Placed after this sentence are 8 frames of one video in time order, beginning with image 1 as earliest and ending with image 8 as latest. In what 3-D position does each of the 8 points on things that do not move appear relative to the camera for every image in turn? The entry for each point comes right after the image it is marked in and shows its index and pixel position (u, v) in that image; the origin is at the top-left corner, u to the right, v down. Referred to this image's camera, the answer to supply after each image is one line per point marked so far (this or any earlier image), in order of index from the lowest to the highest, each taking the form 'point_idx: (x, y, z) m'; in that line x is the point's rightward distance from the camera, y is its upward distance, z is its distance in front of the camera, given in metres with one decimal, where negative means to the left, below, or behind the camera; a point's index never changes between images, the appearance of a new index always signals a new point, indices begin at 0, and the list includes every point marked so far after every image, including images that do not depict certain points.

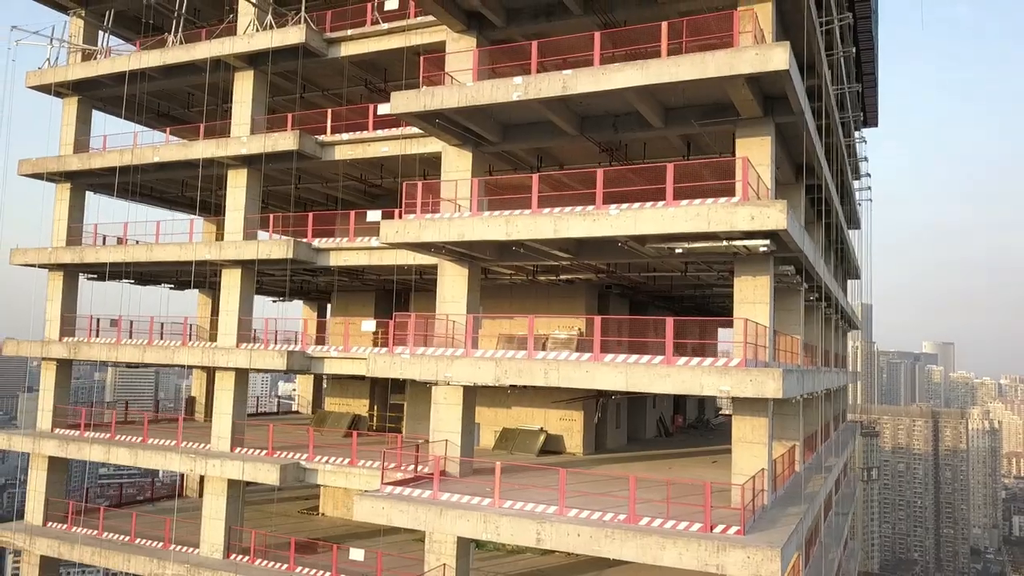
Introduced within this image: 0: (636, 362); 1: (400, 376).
0: (+2.1, -1.3, +13.5) m
1: (-2.1, -1.7, +15.4) m
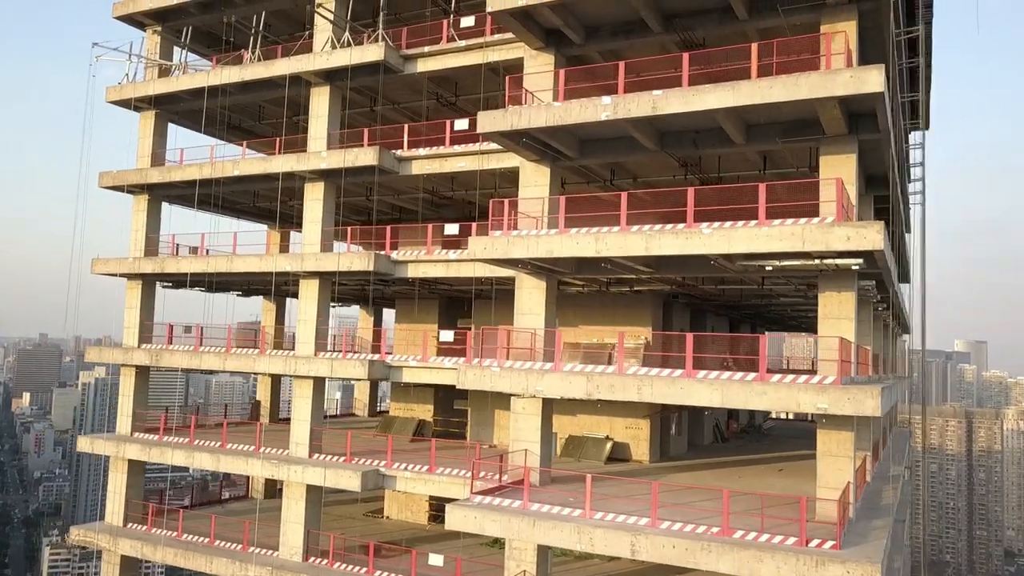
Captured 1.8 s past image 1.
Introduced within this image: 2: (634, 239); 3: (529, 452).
0: (+3.7, -1.6, +13.8) m
1: (-0.4, -2.0, +15.8) m
2: (+2.2, +0.9, +14.7) m
3: (+0.4, -3.7, +18.2) m
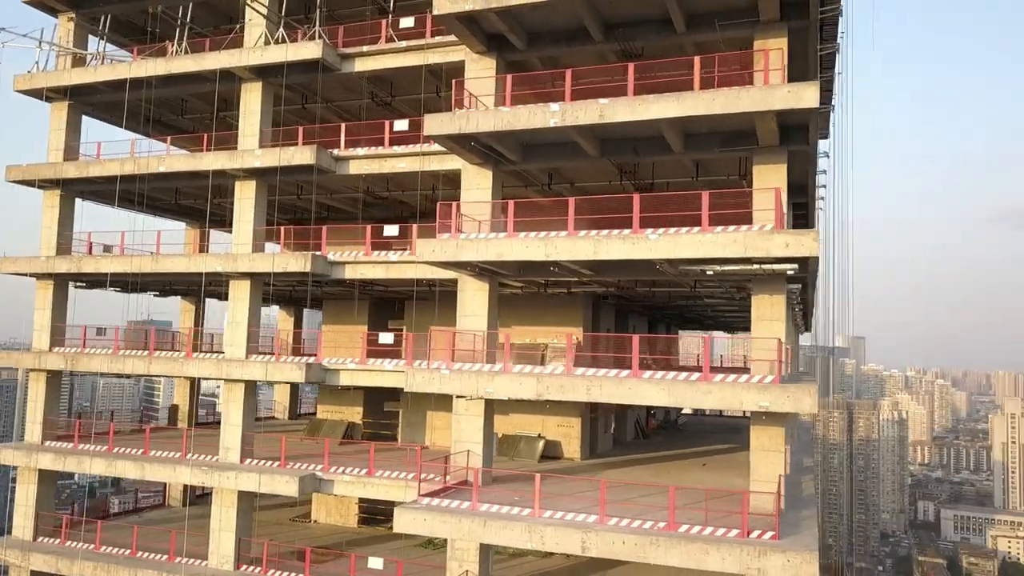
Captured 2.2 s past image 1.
0: (+2.9, -1.6, +14.3) m
1: (-1.4, -2.0, +15.9) m
2: (+1.3, +0.9, +15.1) m
3: (-0.9, -3.8, +18.3) m
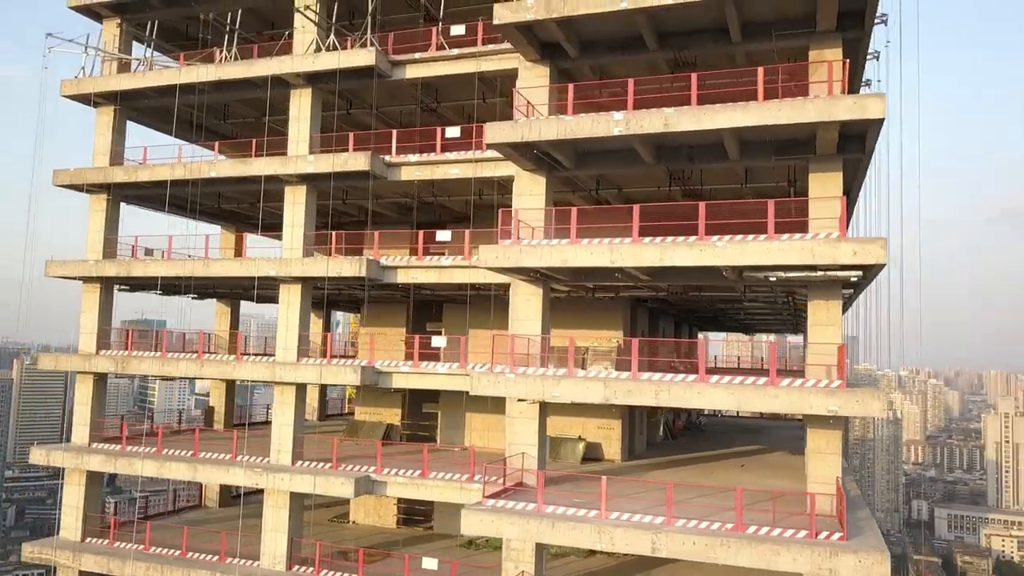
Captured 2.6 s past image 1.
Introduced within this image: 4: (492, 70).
0: (+4.2, -1.8, +14.6) m
1: (-0.1, -2.1, +16.2) m
2: (+2.6, +0.7, +15.4) m
3: (+0.3, -3.9, +18.6) m
4: (-0.5, +5.4, +19.9) m
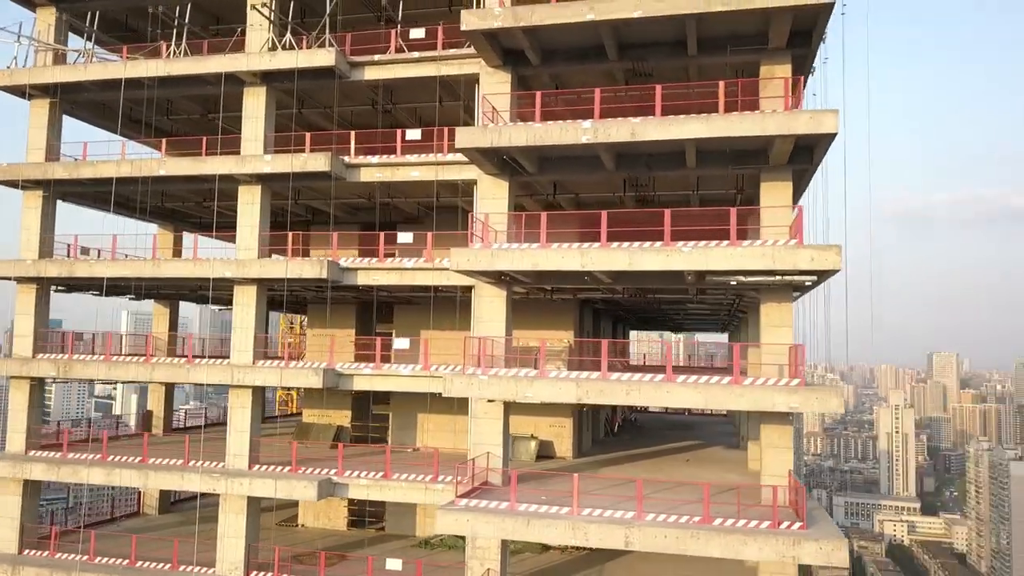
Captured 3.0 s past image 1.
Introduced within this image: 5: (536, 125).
0: (+3.8, -1.8, +15.4) m
1: (-0.7, -2.2, +16.5) m
2: (+2.1, +0.7, +16.0) m
3: (-0.5, -3.9, +18.9) m
4: (-1.5, +5.4, +20.1) m
5: (+0.5, +3.5, +17.0) m
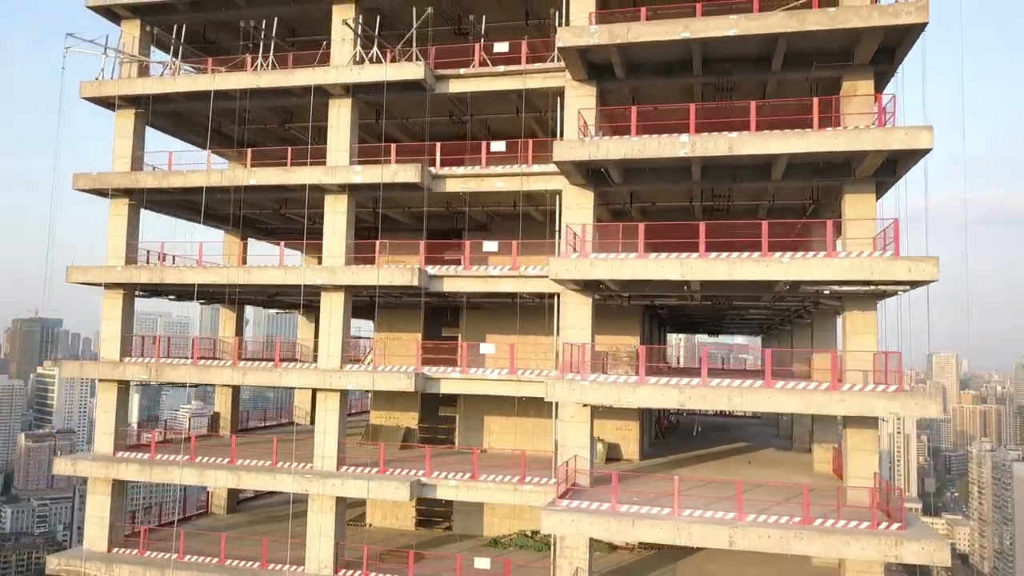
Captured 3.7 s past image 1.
0: (+5.9, -2.0, +16.0) m
1: (+1.4, -2.4, +17.1) m
2: (+4.2, +0.5, +16.6) m
3: (+1.6, -4.1, +19.6) m
4: (+0.7, +5.2, +20.7) m
5: (+2.6, +3.3, +17.7) m
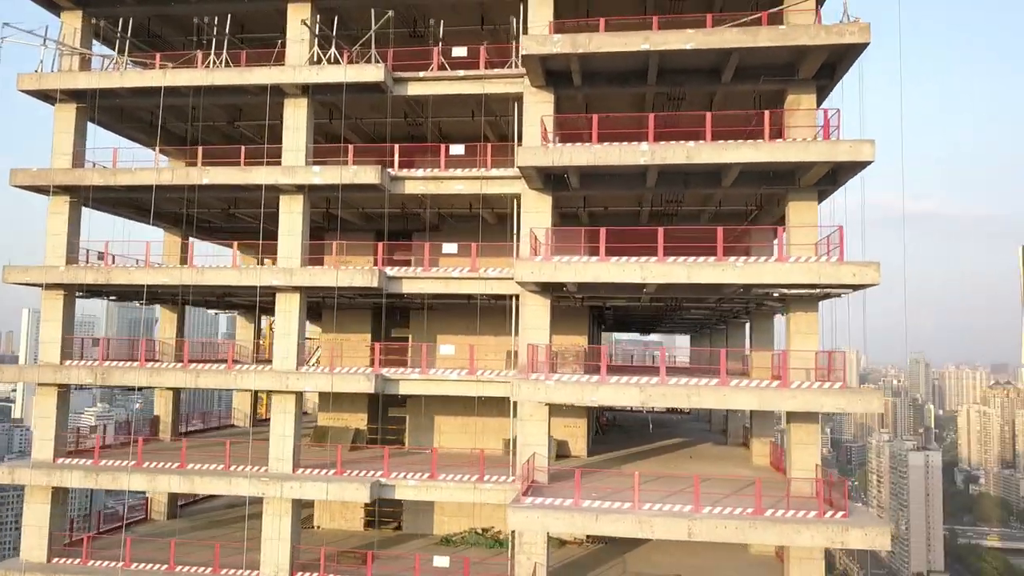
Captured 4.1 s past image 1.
0: (+5.2, -2.1, +16.9) m
1: (+0.7, -2.4, +17.6) m
2: (+3.5, +0.4, +17.3) m
3: (+0.6, -4.2, +20.0) m
4: (-0.4, +5.1, +21.1) m
5: (+1.8, +3.2, +18.2) m
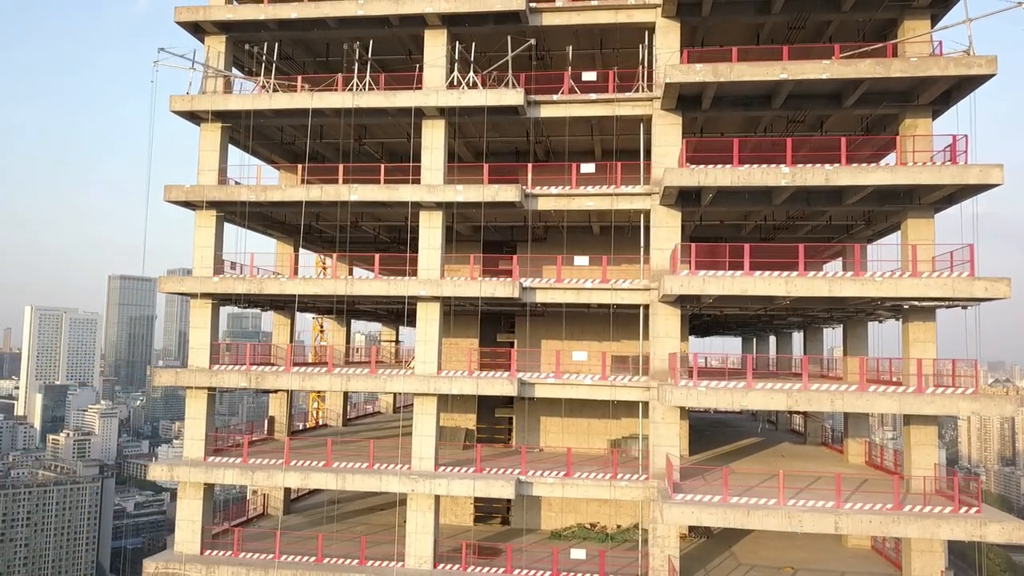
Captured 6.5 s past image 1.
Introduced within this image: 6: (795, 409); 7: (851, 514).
0: (+8.8, -2.4, +18.3) m
1: (+4.2, -2.7, +19.0) m
2: (+7.1, +0.1, +18.8) m
3: (+4.2, -4.4, +21.5) m
4: (+3.2, +4.9, +22.5) m
5: (+5.4, +2.9, +19.7) m
6: (+6.4, -2.8, +18.4) m
7: (+7.5, -5.0, +18.0) m
